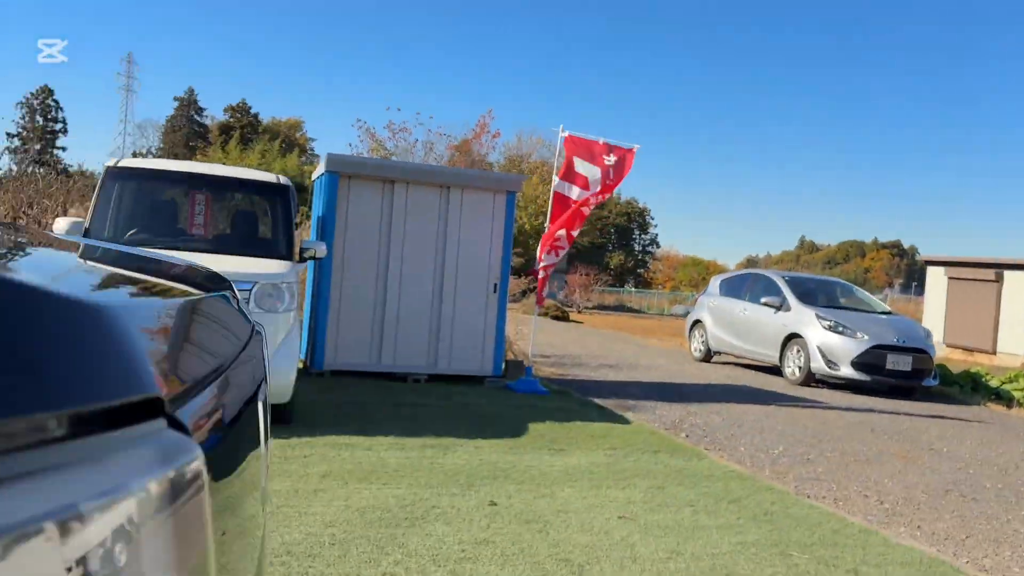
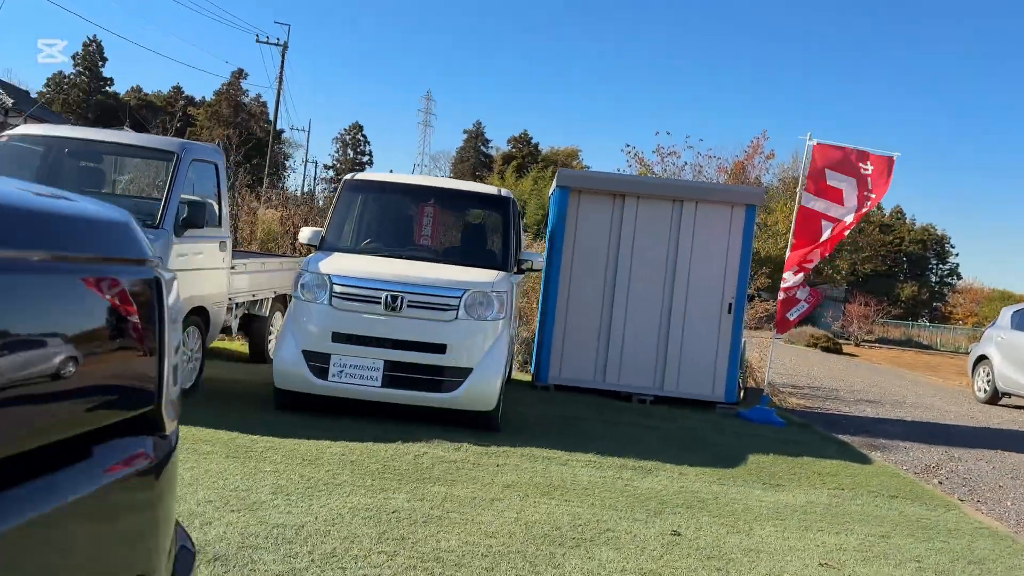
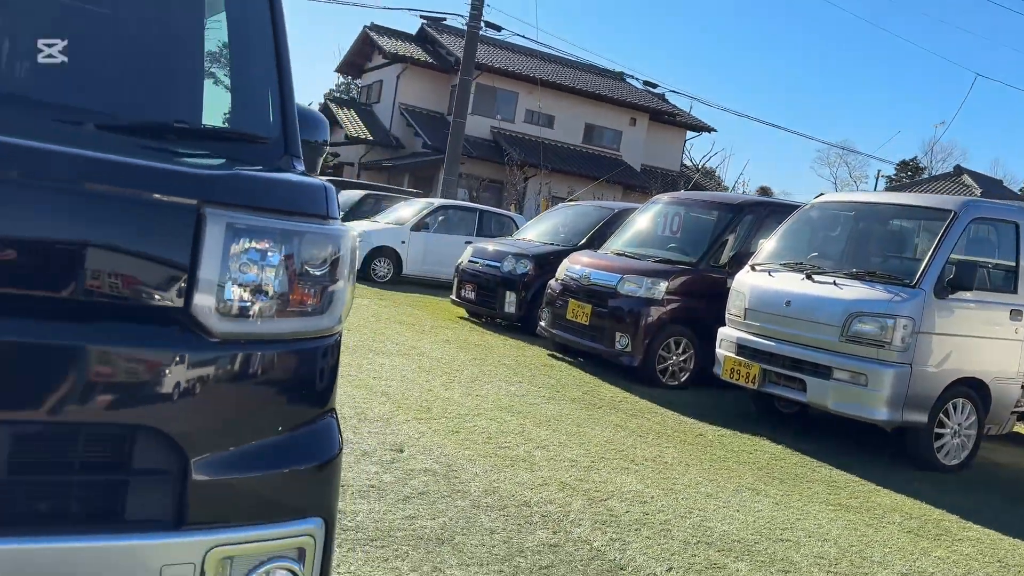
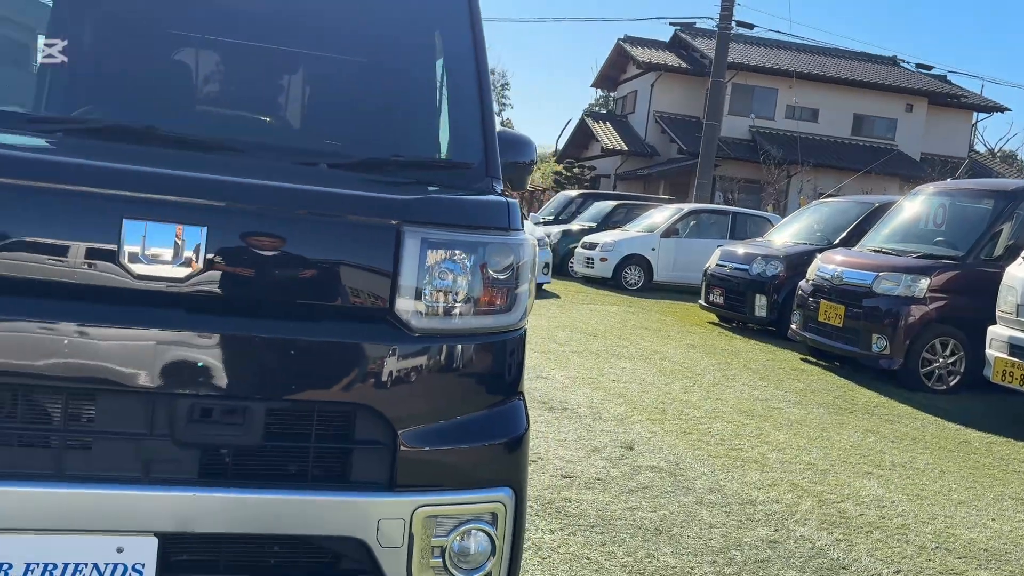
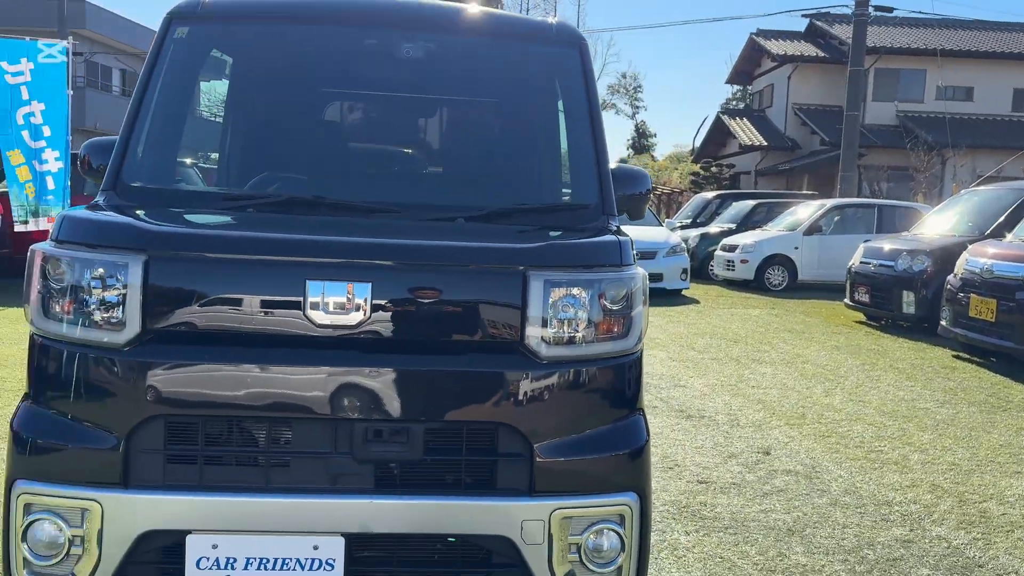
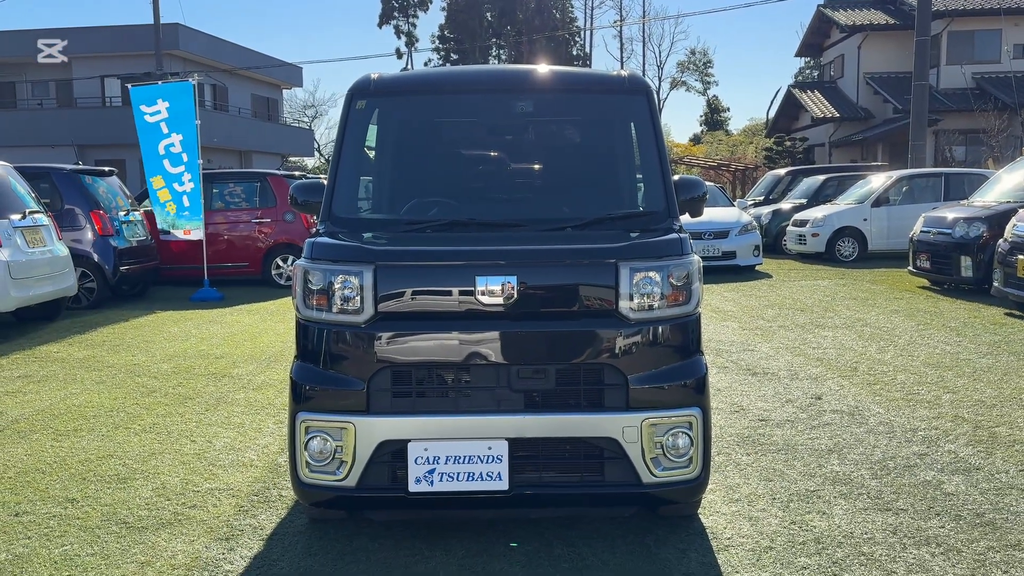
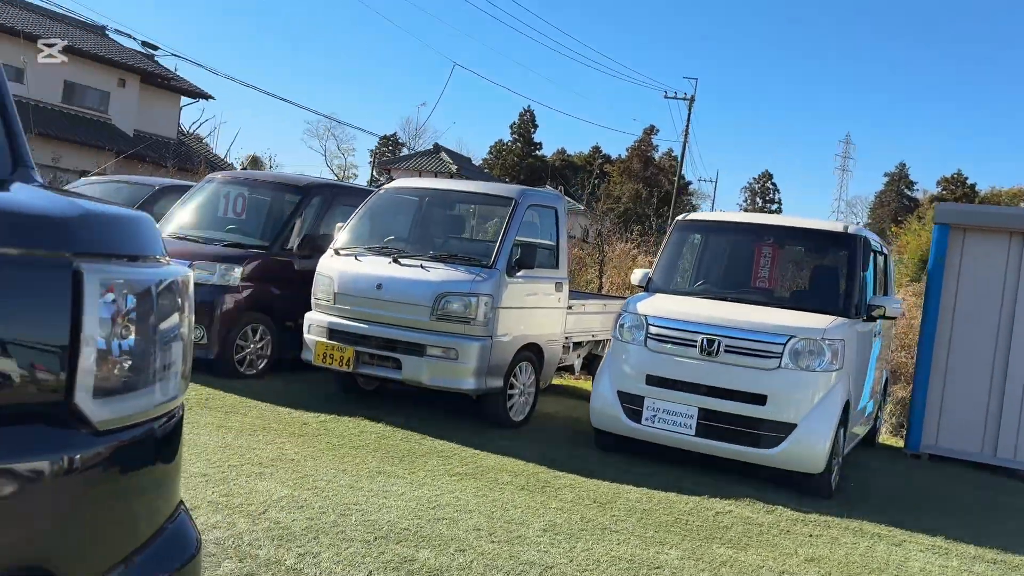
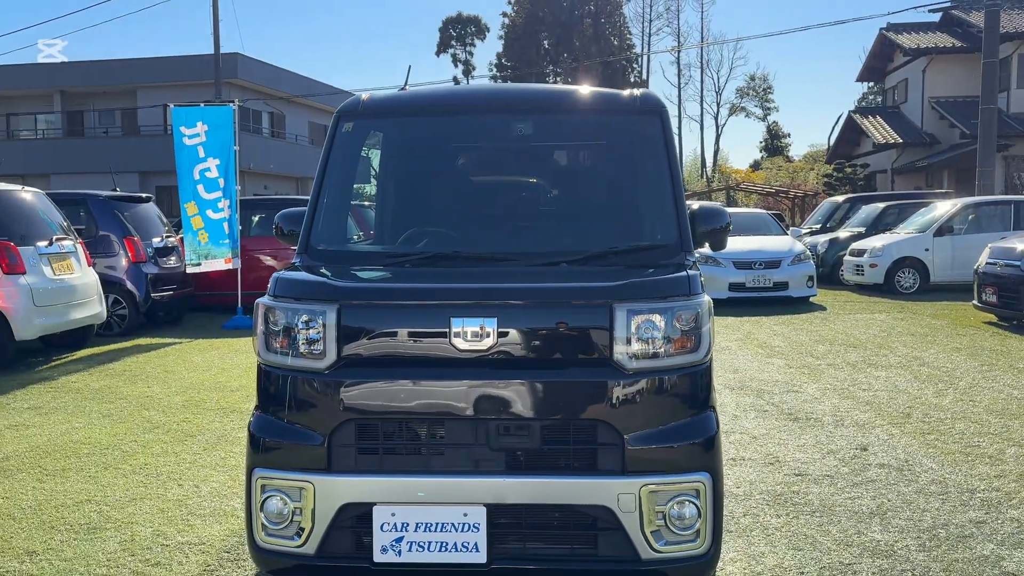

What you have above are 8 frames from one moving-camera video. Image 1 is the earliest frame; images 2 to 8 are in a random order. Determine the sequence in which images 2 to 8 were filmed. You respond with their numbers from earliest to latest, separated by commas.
2, 7, 3, 4, 5, 8, 6
